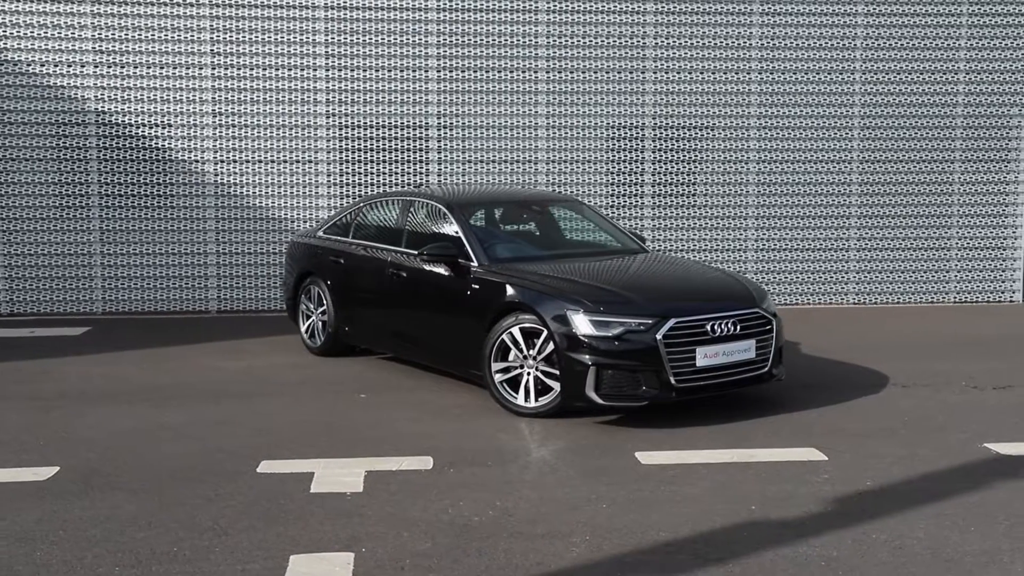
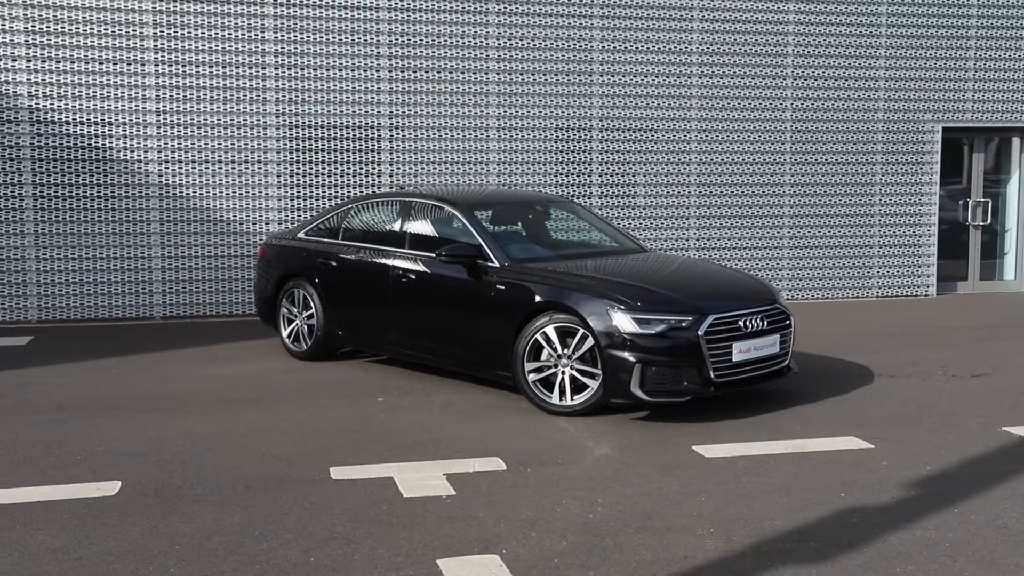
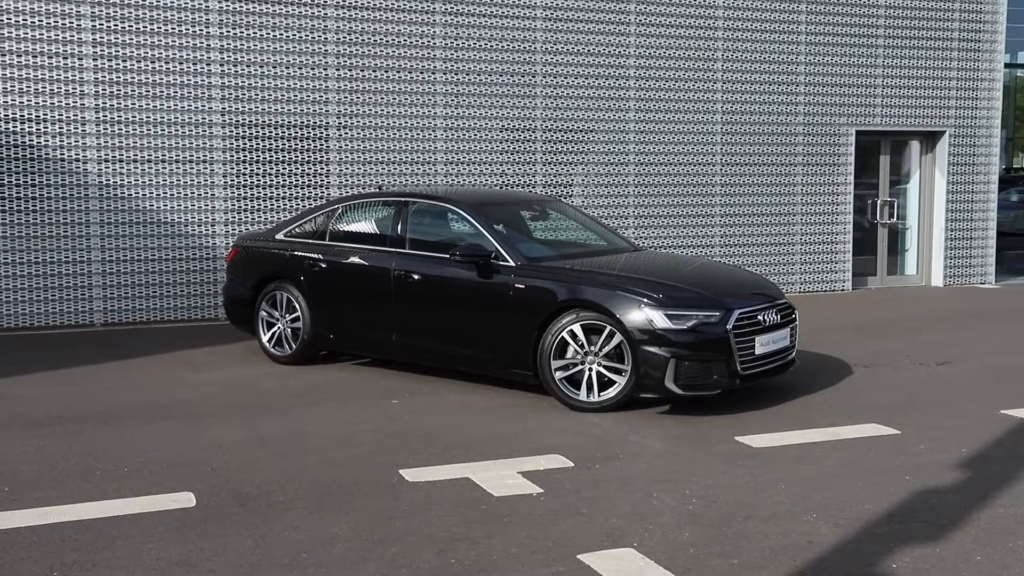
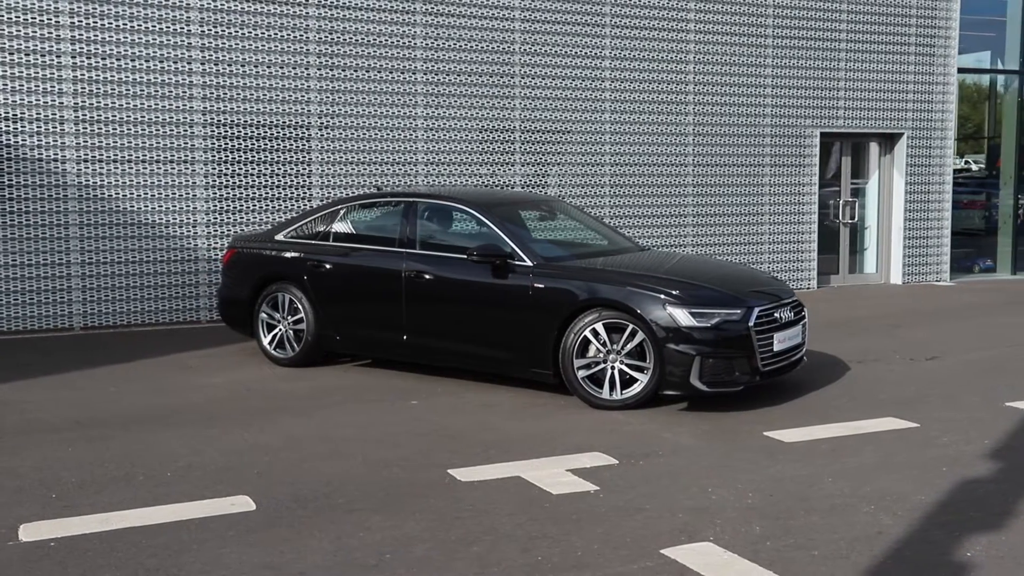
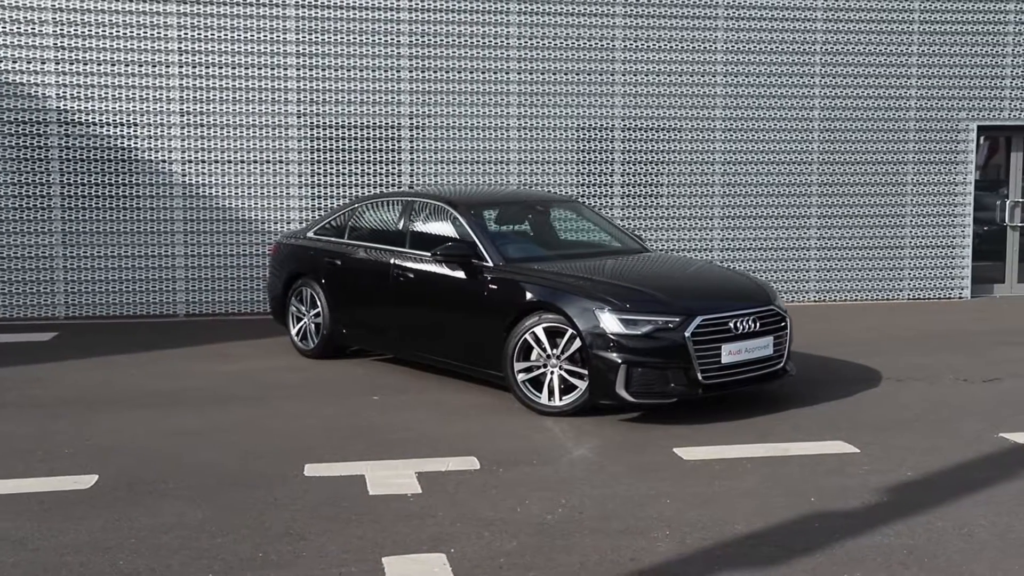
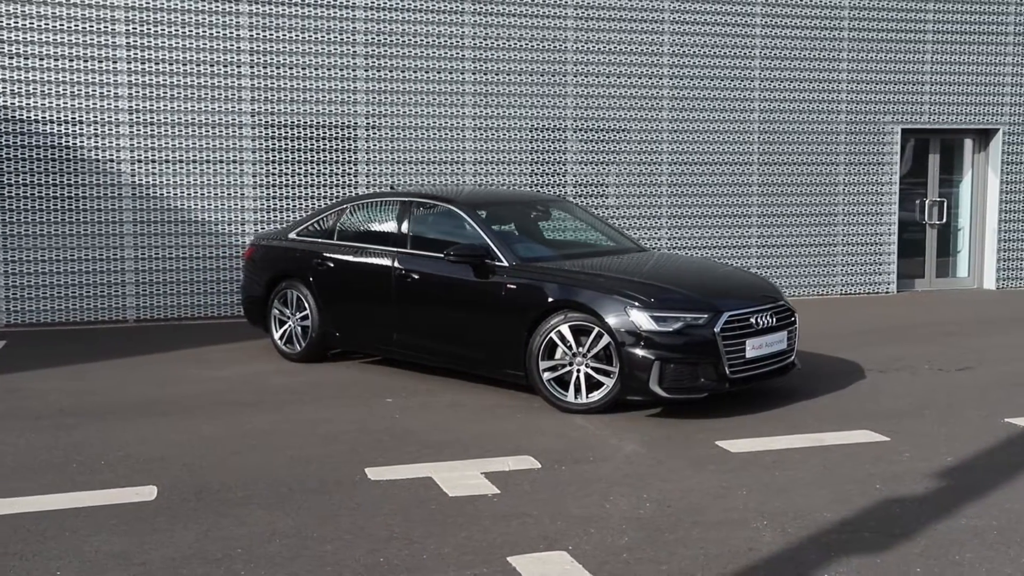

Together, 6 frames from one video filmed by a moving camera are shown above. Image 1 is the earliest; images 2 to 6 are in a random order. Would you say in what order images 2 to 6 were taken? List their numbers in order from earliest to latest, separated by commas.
5, 2, 6, 3, 4
